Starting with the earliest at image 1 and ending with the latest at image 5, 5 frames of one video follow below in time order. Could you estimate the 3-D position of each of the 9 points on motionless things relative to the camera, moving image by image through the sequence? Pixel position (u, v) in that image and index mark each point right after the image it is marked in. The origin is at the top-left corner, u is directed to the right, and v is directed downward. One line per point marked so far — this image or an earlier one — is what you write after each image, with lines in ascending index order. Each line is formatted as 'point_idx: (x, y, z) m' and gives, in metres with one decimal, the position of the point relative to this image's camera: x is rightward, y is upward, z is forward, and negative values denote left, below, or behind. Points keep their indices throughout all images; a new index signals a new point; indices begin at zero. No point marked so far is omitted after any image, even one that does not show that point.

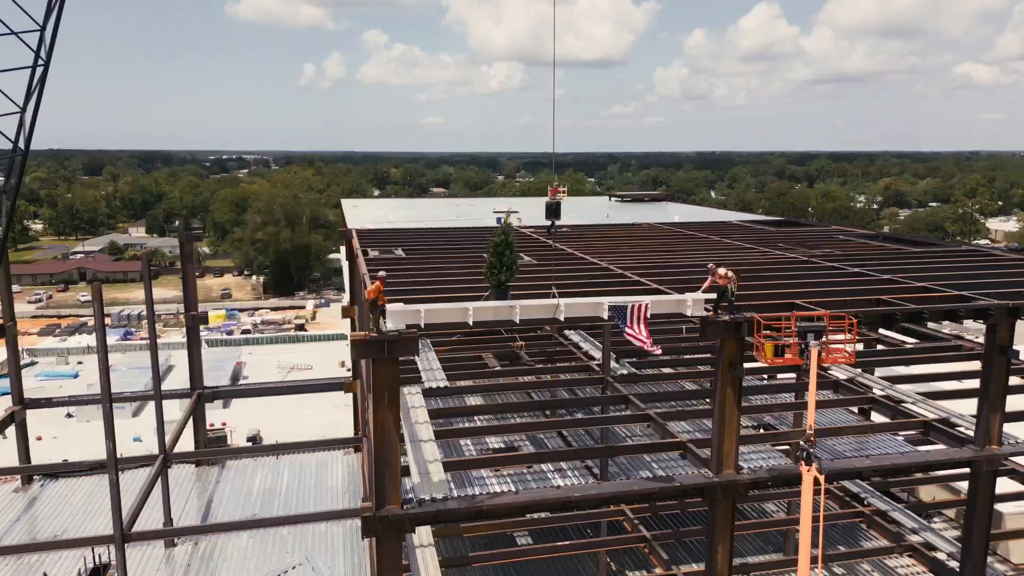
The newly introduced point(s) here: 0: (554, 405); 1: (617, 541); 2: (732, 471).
0: (+0.8, -2.2, +12.3) m
1: (+1.9, -4.6, +11.8) m
2: (+3.2, -2.7, +9.7) m
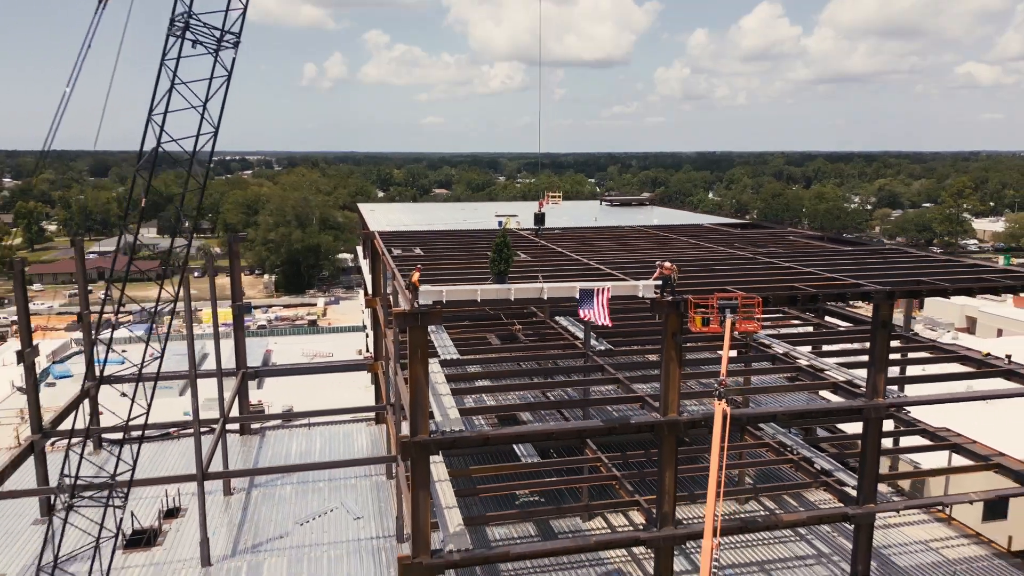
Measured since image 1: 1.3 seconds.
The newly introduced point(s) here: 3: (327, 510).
0: (+0.8, -2.0, +15.5) m
1: (+1.8, -4.4, +15.1) m
2: (+3.2, -2.5, +13.0) m
3: (-5.3, -6.3, +18.8) m
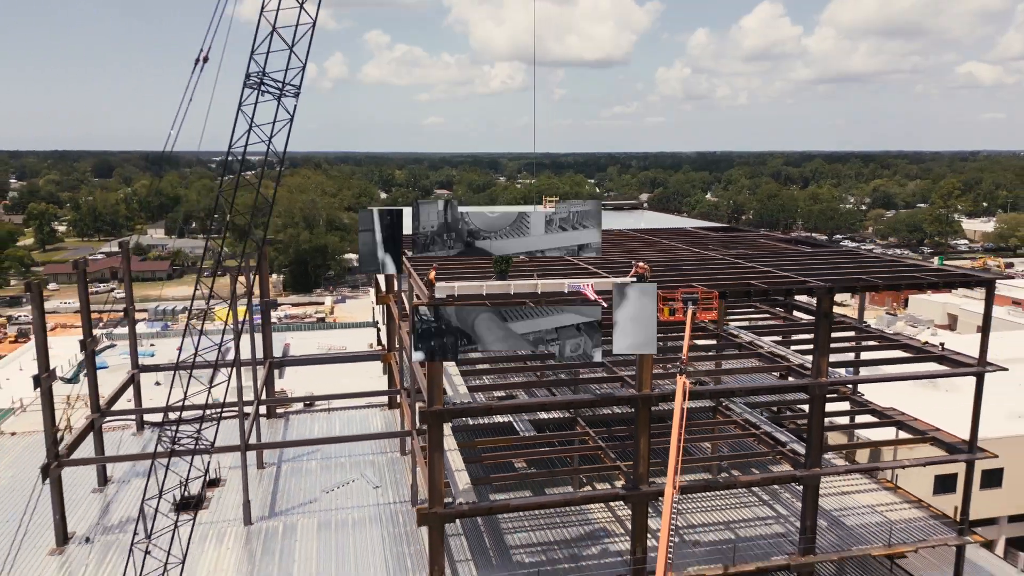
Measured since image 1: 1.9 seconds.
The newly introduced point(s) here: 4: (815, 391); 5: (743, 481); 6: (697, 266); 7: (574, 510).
0: (+0.8, -1.9, +18.0) m
1: (+1.8, -4.3, +17.6) m
2: (+3.2, -2.4, +15.5) m
3: (-5.3, -6.2, +21.3) m
4: (+7.5, -2.5, +16.2) m
5: (+5.7, -4.8, +16.3) m
6: (+5.1, +0.6, +18.2) m
7: (+1.8, -6.2, +18.5) m
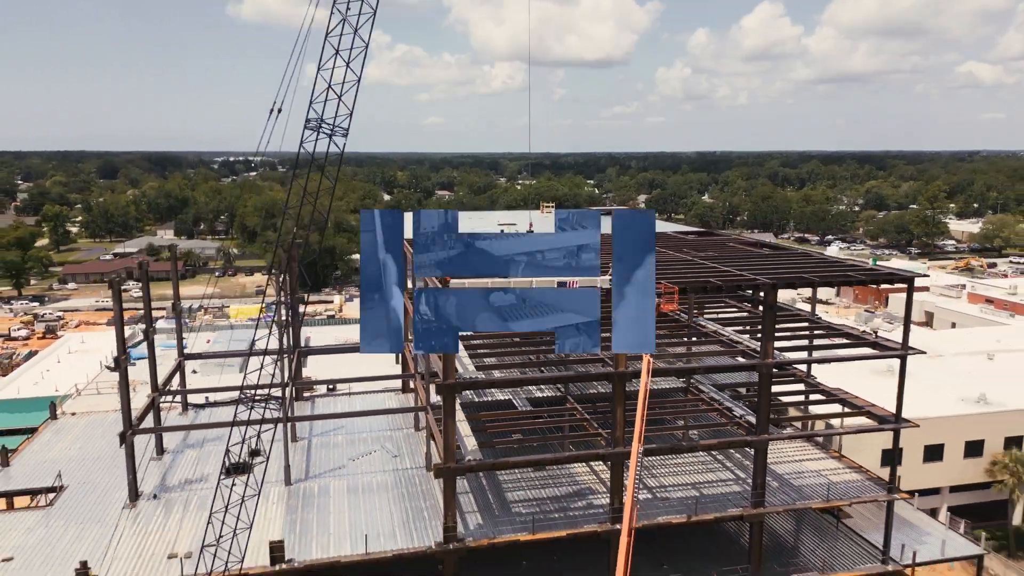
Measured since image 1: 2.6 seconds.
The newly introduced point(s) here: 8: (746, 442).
0: (+0.7, -1.8, +21.4) m
1: (+1.8, -4.2, +20.9) m
2: (+3.2, -2.3, +18.8) m
3: (-5.3, -6.1, +24.6) m
4: (+7.5, -2.4, +19.6) m
5: (+5.7, -4.7, +19.6) m
6: (+5.1, +0.7, +21.6) m
7: (+1.7, -6.1, +21.9) m
8: (+7.0, -4.6, +19.8) m
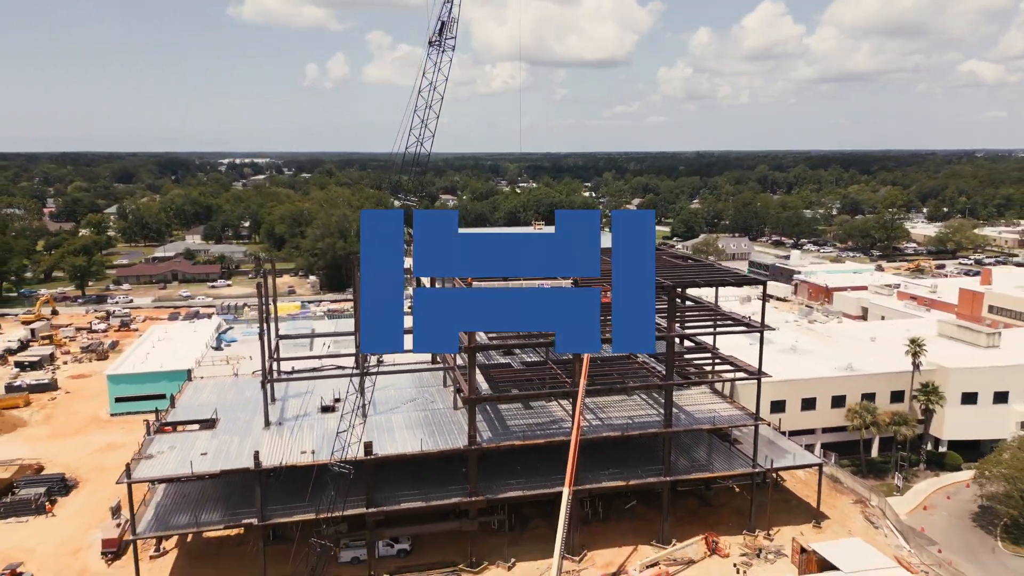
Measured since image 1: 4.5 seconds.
0: (+0.7, -1.8, +33.0) m
1: (+1.7, -4.2, +32.5) m
2: (+3.1, -2.3, +30.4) m
3: (-5.4, -6.1, +36.2) m
4: (+7.4, -2.4, +31.1) m
5: (+5.6, -4.7, +31.2) m
6: (+5.0, +0.7, +33.1) m
7: (+1.6, -6.2, +33.4) m
8: (+7.0, -4.6, +31.3) m
